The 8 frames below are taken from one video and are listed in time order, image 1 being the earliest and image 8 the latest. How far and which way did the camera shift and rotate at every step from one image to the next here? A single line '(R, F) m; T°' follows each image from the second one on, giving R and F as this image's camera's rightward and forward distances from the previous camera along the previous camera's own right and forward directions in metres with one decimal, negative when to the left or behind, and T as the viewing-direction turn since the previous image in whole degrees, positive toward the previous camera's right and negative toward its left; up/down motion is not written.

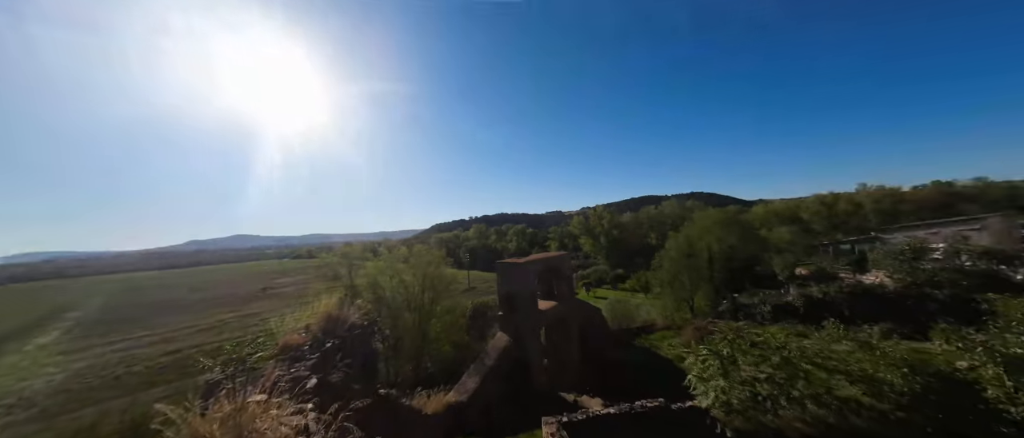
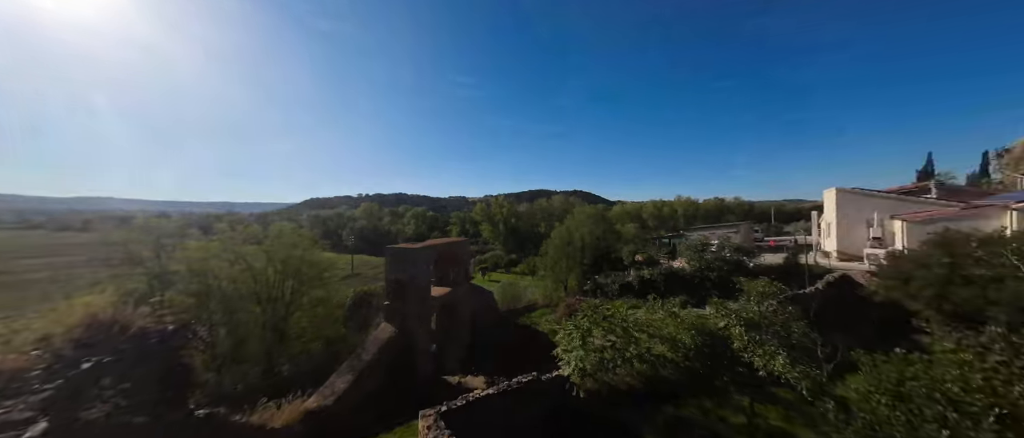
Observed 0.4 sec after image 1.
(+0.4, +0.1) m; +19°
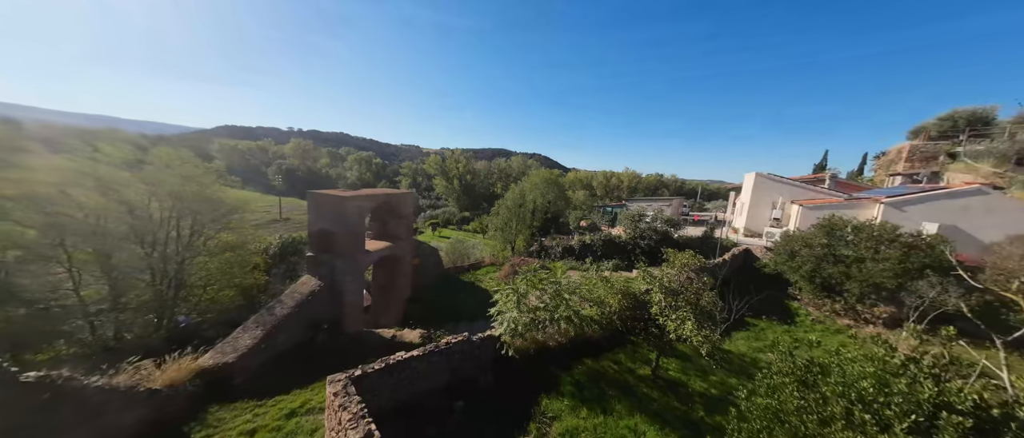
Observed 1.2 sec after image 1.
(+0.2, +0.4) m; +10°
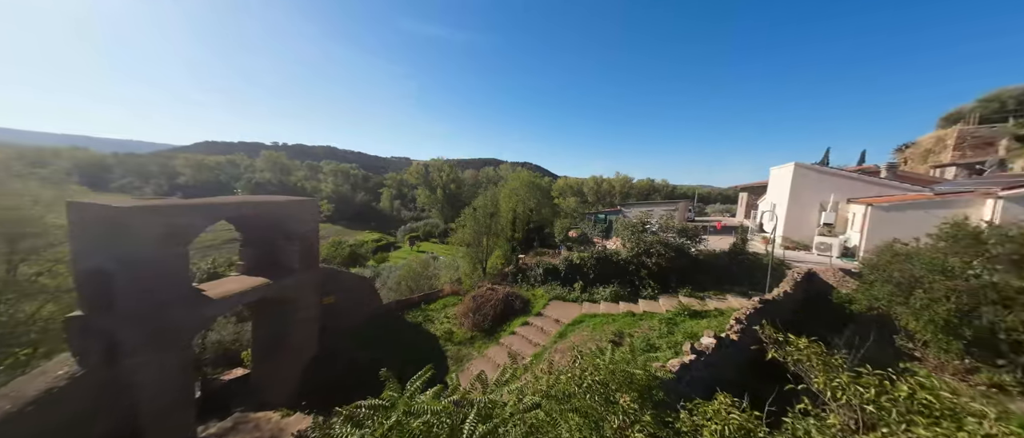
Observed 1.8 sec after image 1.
(+1.3, +4.1) m; +2°
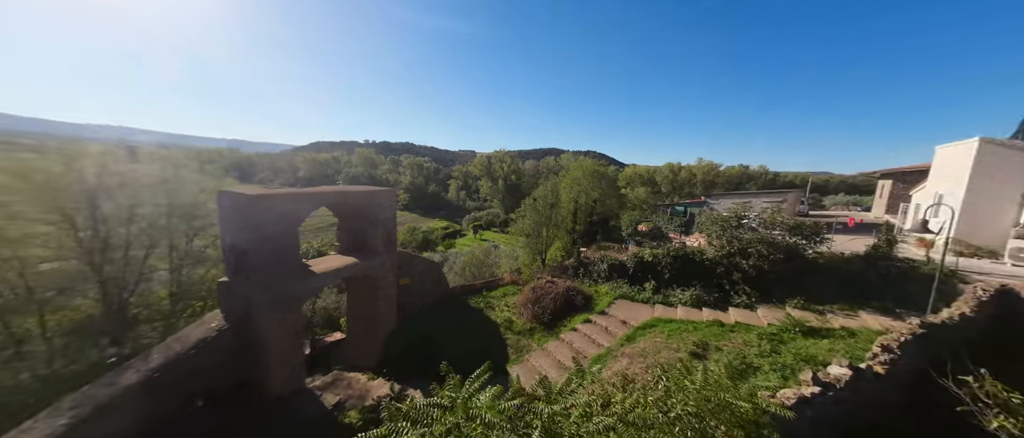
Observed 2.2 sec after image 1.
(-0.1, +0.4) m; -12°
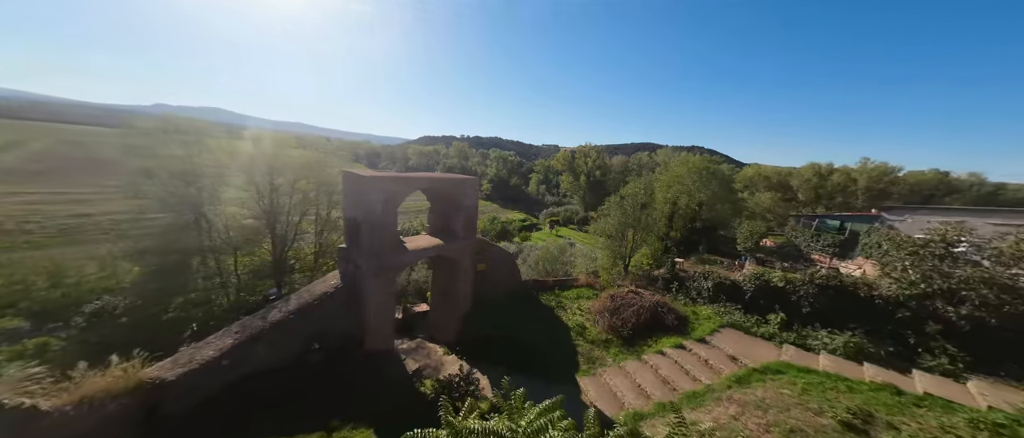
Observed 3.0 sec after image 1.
(-0.1, +0.7) m; -15°
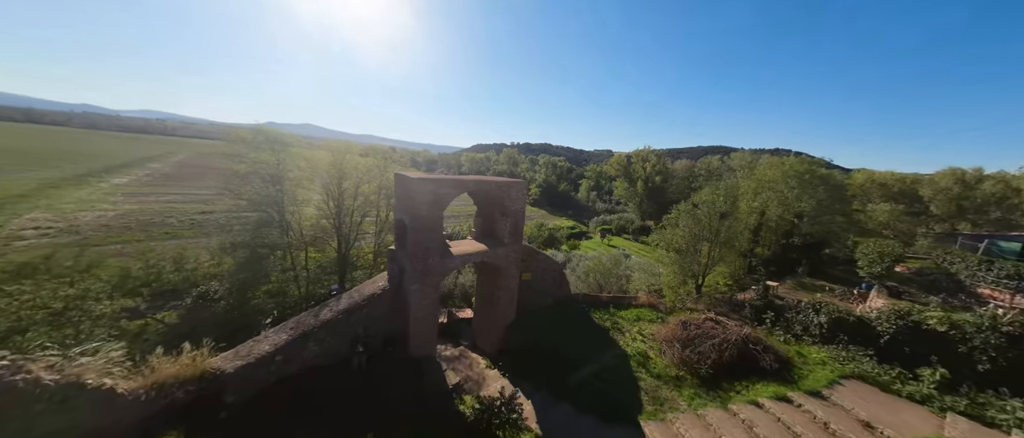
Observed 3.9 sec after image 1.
(-0.1, +0.9) m; -10°
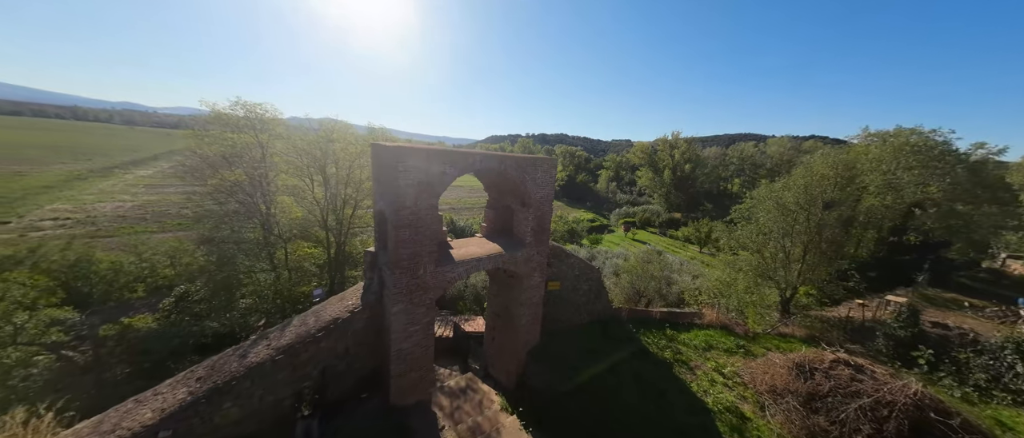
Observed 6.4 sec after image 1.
(-0.3, +2.6) m; -3°
